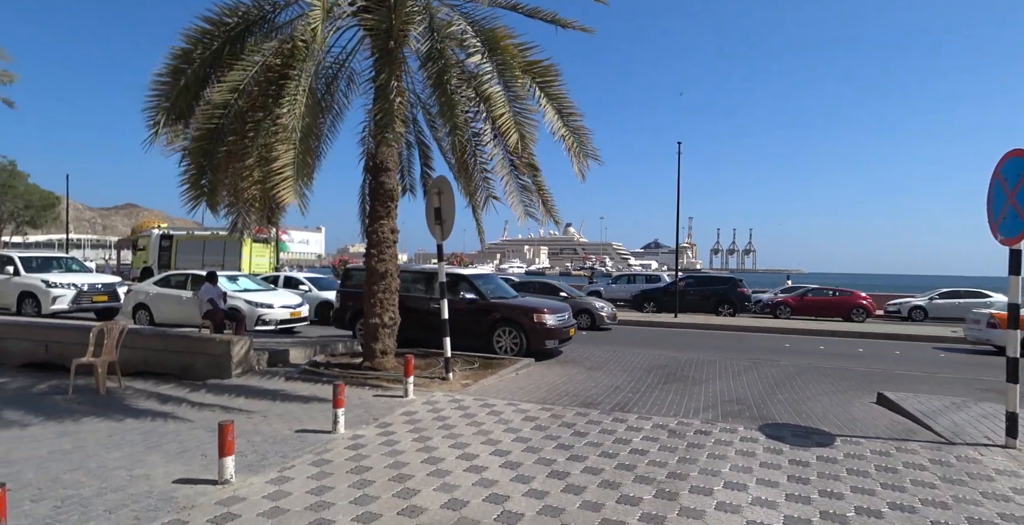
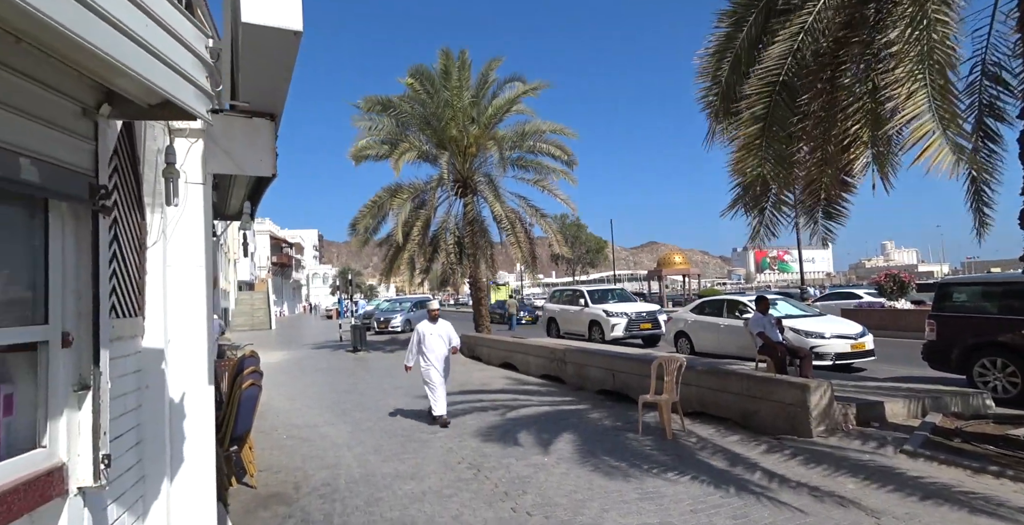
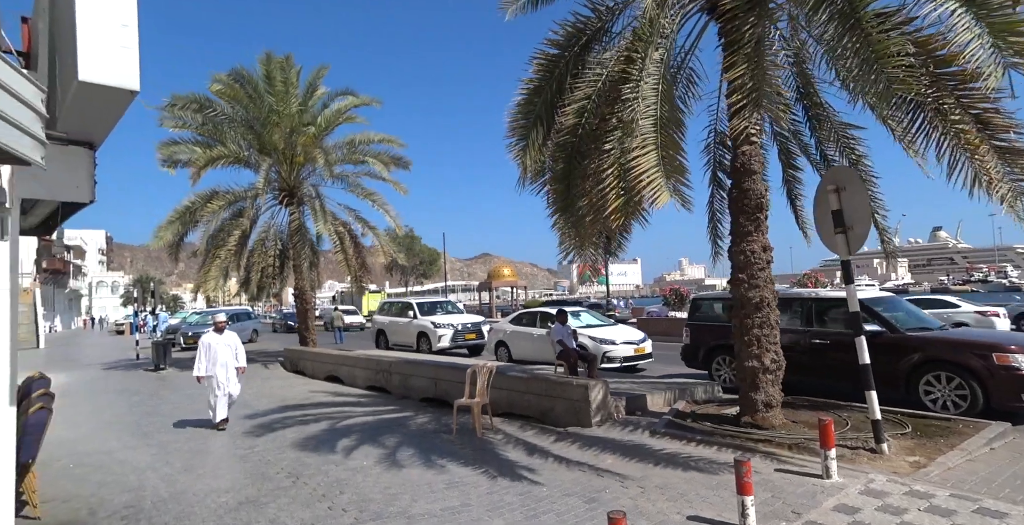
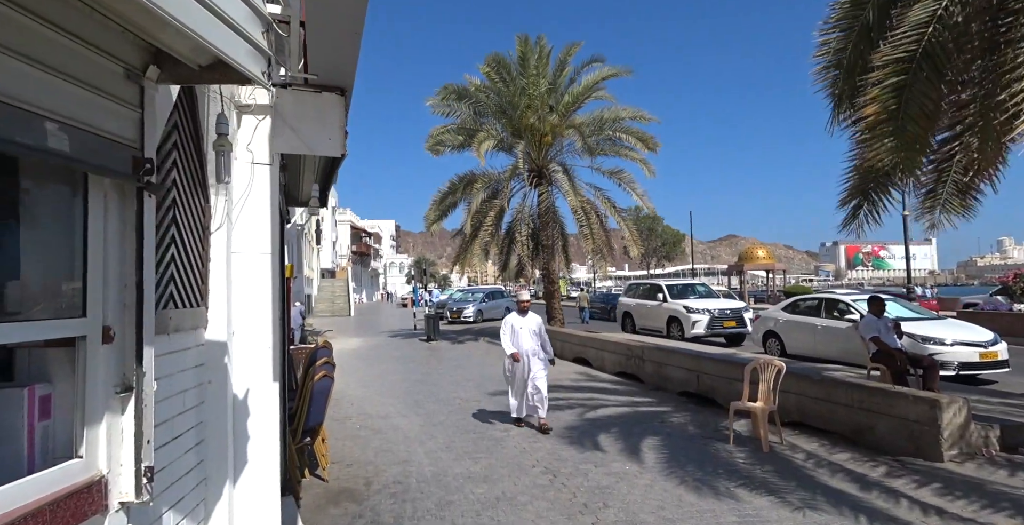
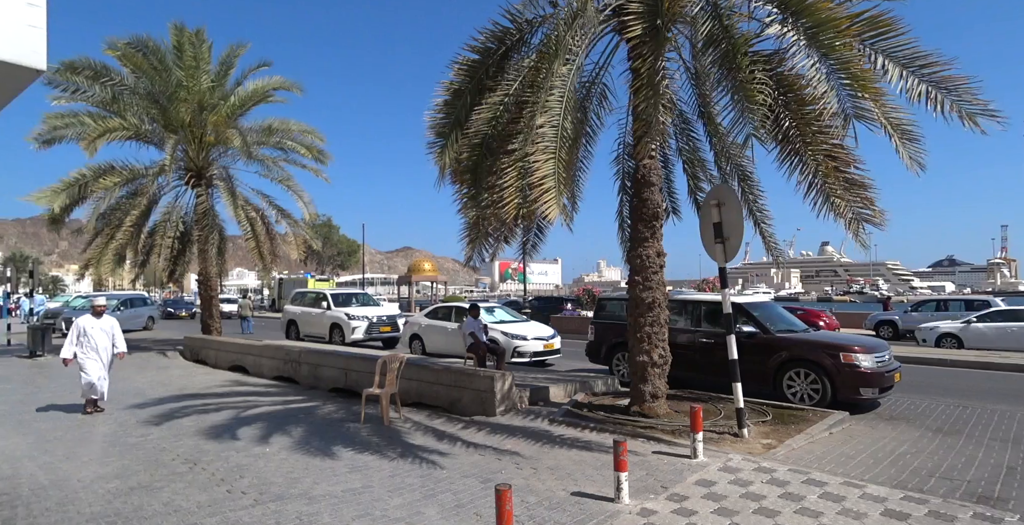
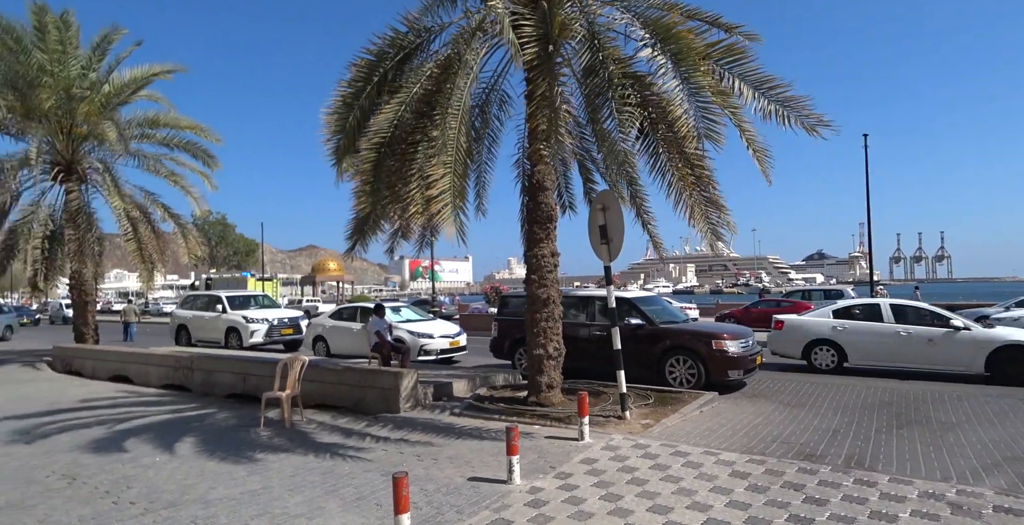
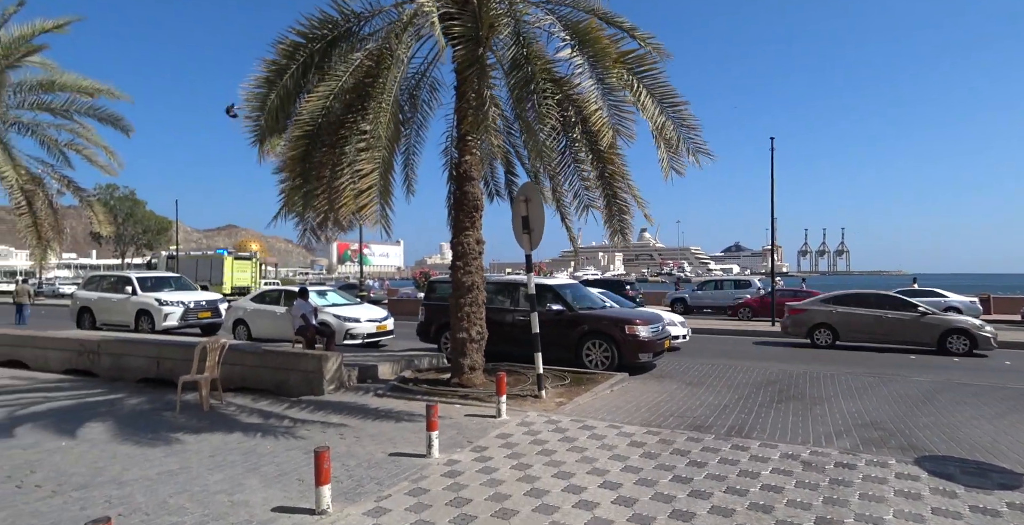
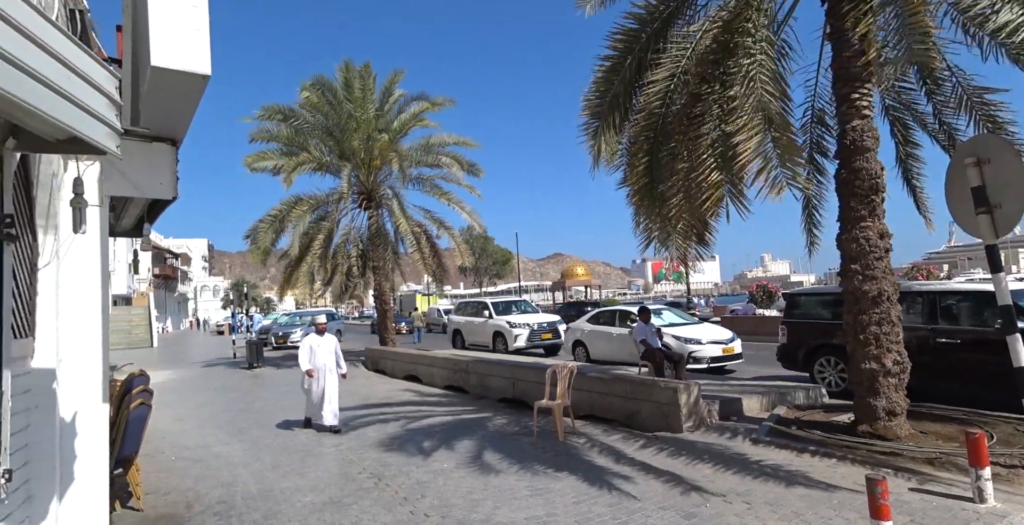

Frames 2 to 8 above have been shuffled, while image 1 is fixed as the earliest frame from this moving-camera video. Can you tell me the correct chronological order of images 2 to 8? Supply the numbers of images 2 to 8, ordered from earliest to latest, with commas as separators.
7, 6, 5, 3, 8, 2, 4
